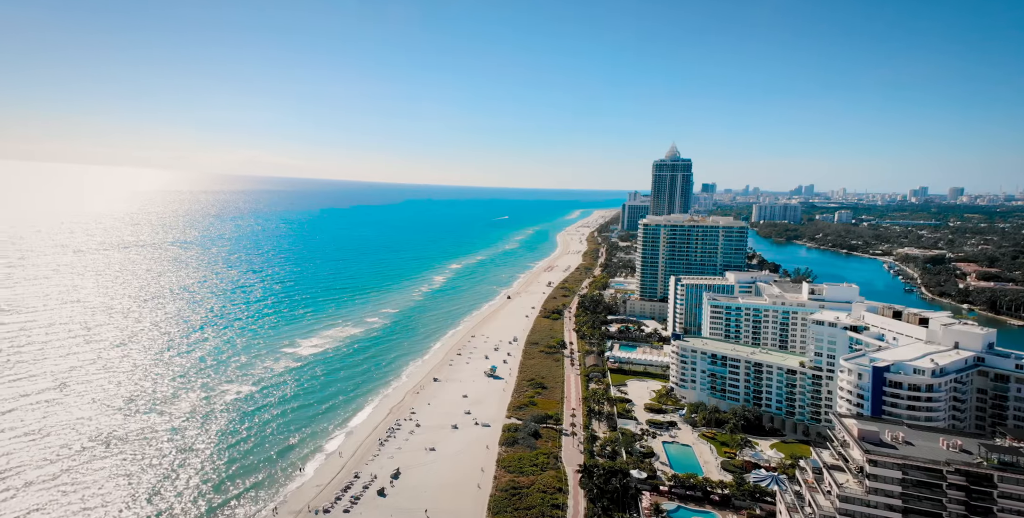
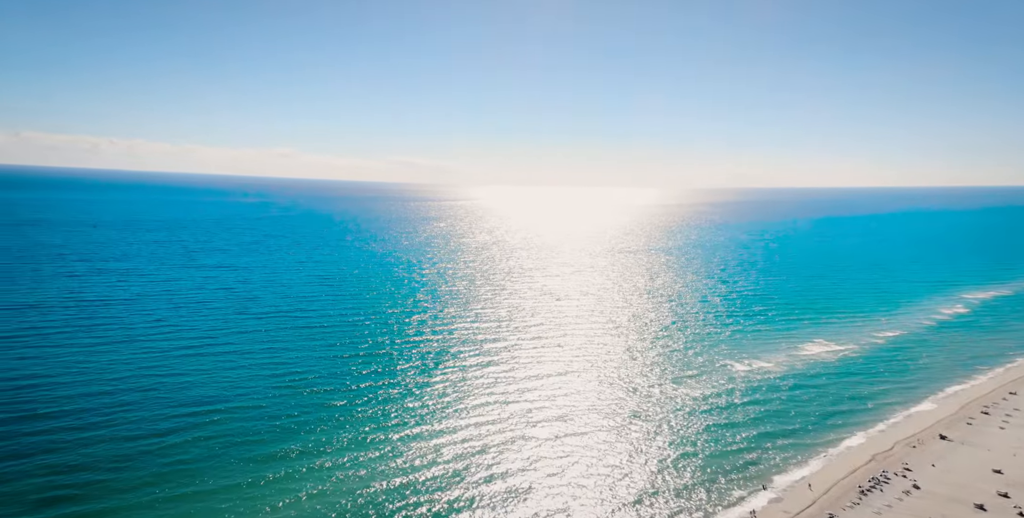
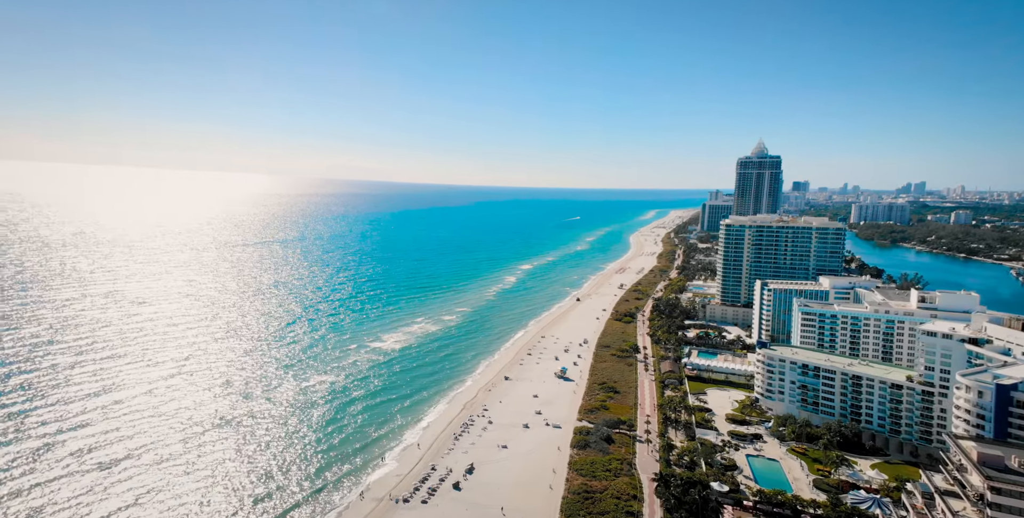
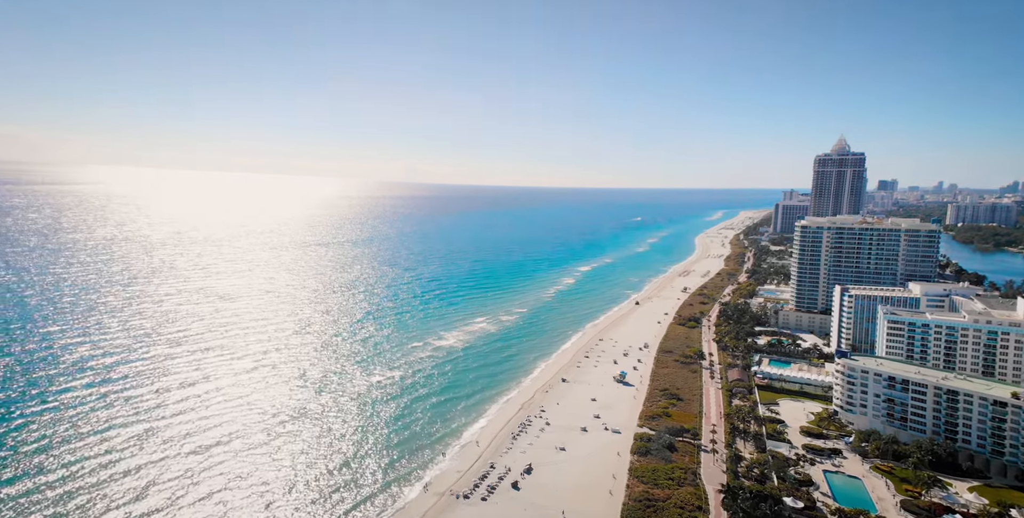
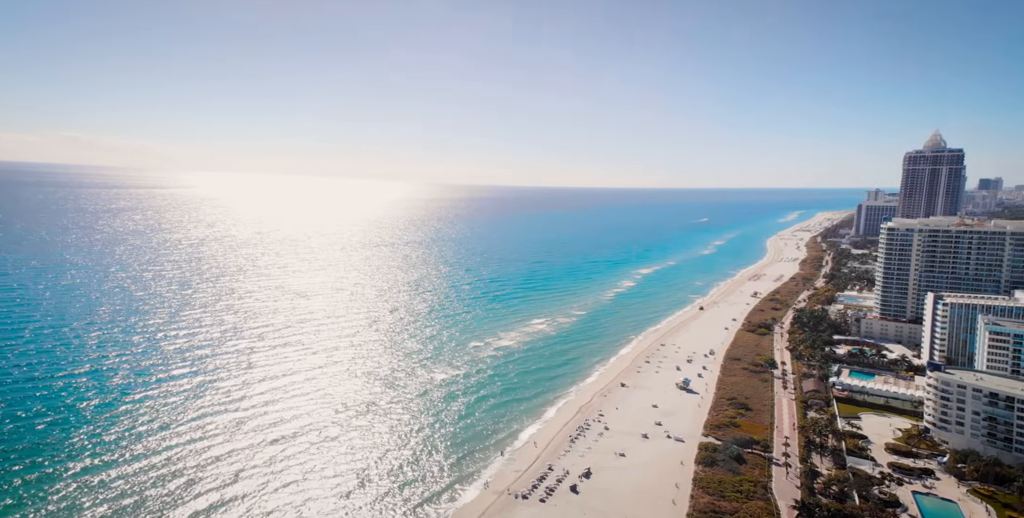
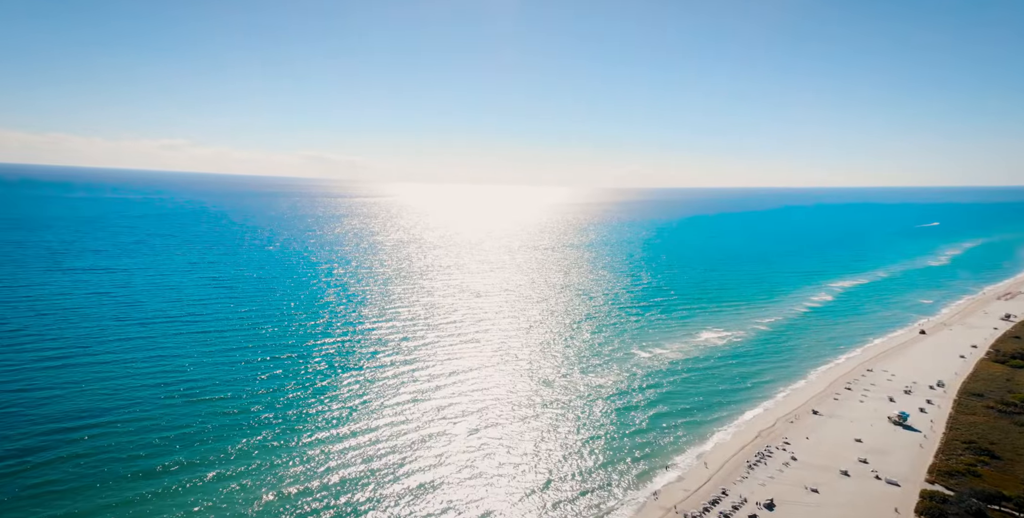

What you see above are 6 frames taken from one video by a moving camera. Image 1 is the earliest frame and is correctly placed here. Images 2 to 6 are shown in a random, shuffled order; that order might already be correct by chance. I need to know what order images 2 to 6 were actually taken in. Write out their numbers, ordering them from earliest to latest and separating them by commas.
3, 4, 5, 6, 2
